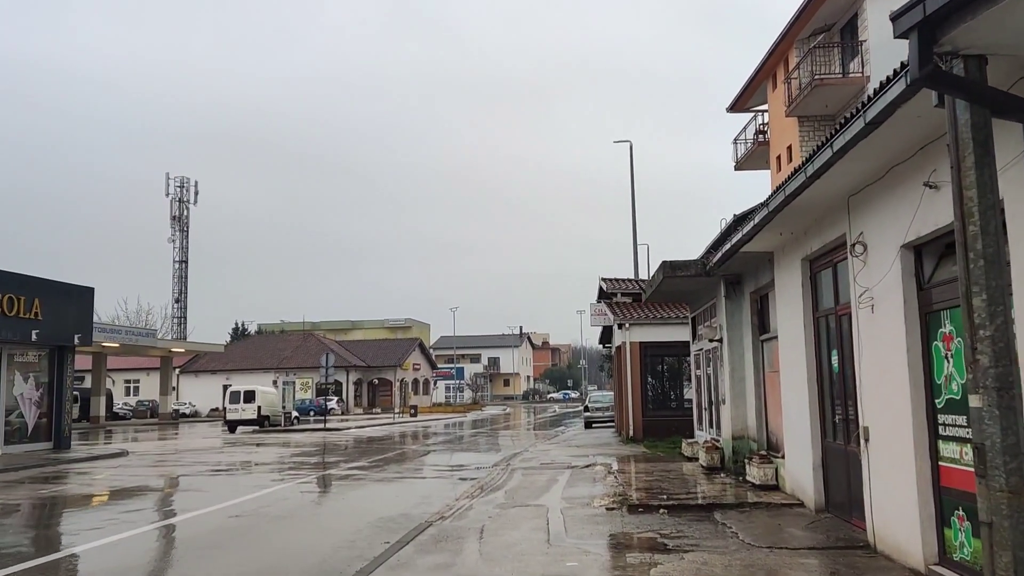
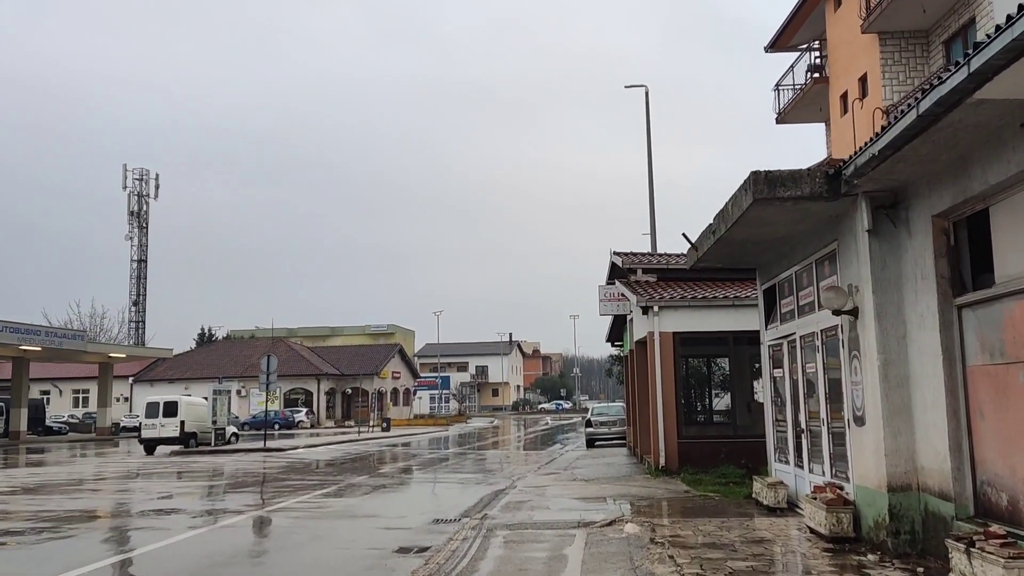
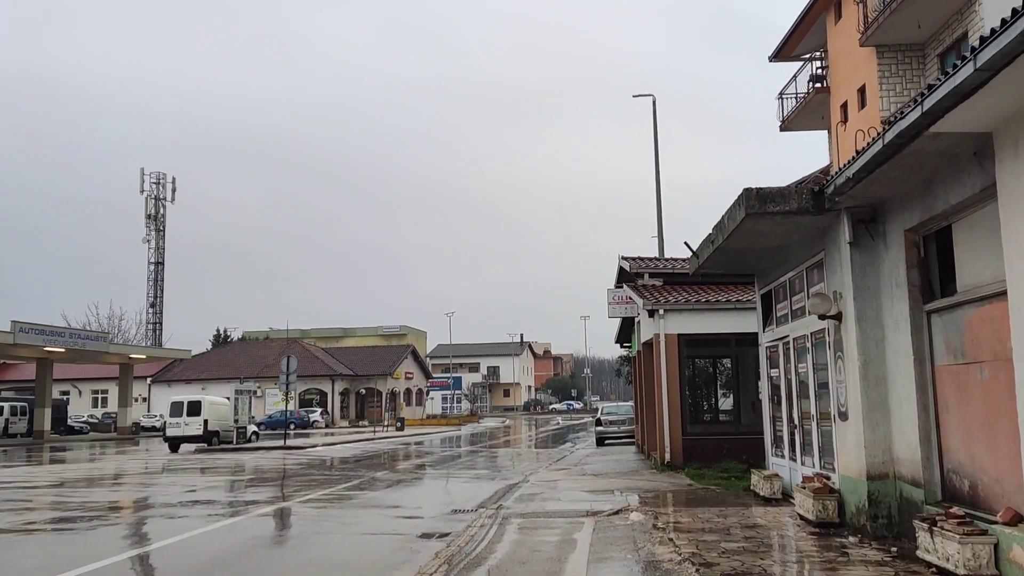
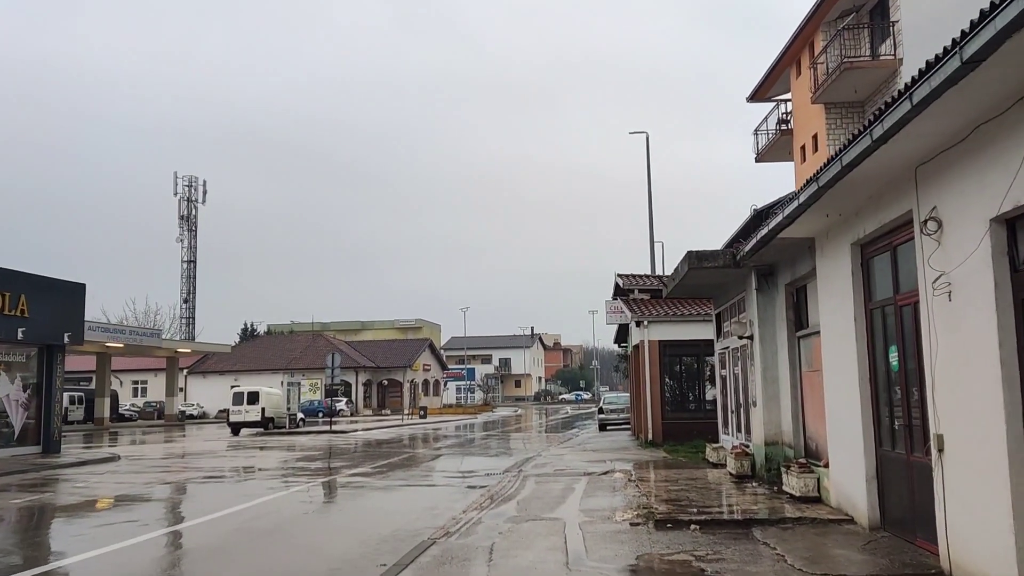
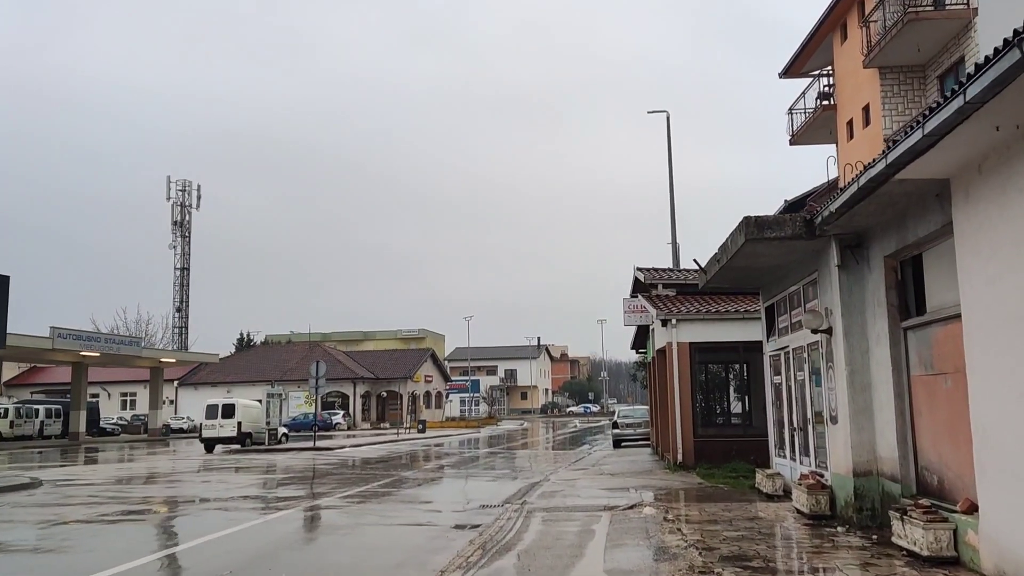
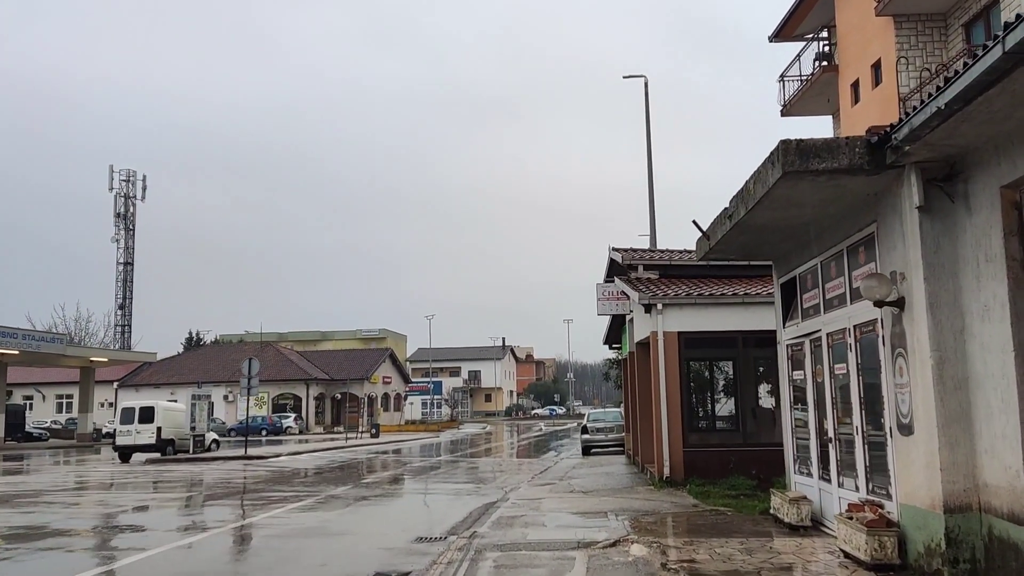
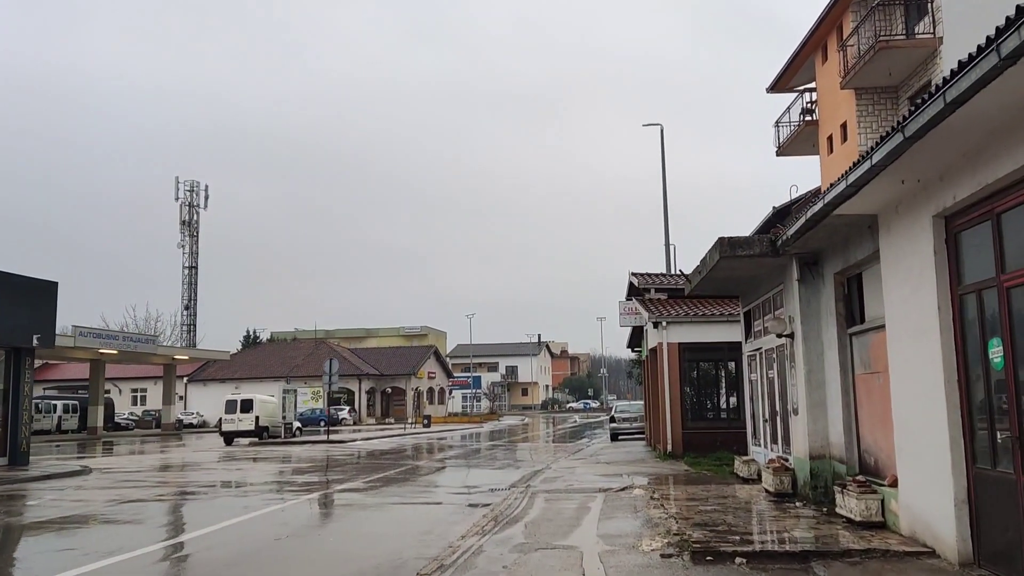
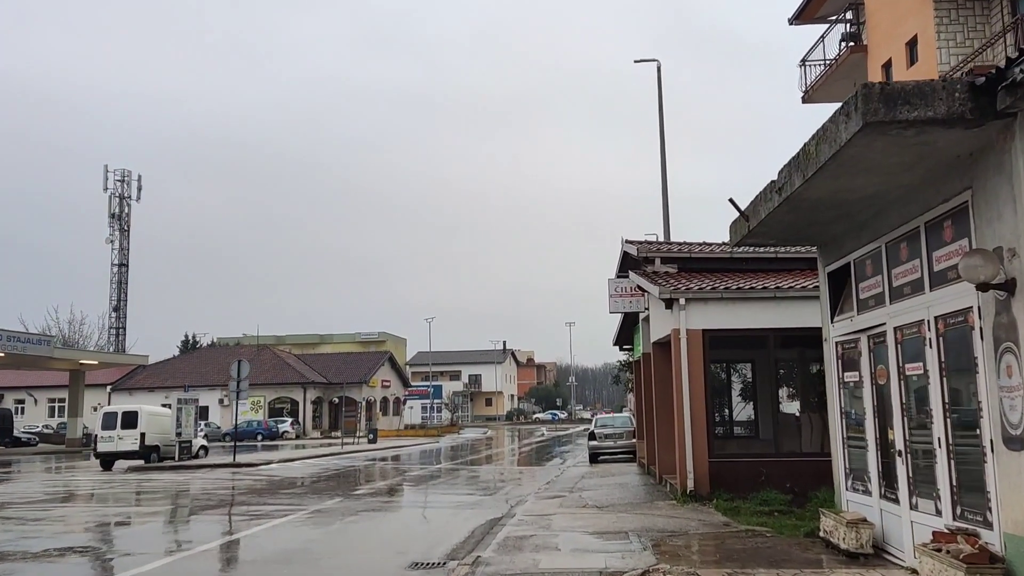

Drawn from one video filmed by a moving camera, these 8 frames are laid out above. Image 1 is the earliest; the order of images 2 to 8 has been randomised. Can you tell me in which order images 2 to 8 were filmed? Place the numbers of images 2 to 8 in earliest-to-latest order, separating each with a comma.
4, 7, 5, 3, 2, 6, 8
